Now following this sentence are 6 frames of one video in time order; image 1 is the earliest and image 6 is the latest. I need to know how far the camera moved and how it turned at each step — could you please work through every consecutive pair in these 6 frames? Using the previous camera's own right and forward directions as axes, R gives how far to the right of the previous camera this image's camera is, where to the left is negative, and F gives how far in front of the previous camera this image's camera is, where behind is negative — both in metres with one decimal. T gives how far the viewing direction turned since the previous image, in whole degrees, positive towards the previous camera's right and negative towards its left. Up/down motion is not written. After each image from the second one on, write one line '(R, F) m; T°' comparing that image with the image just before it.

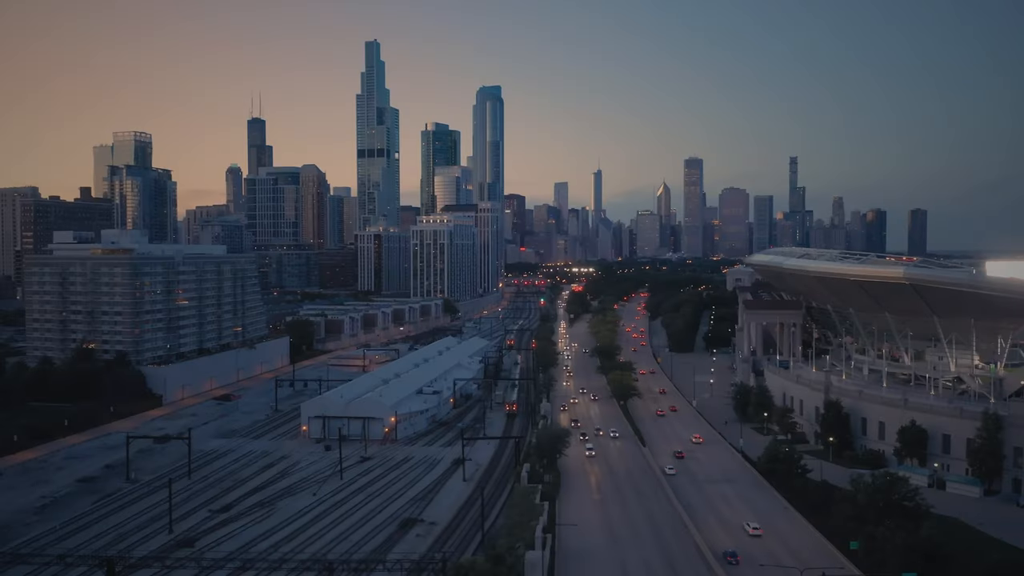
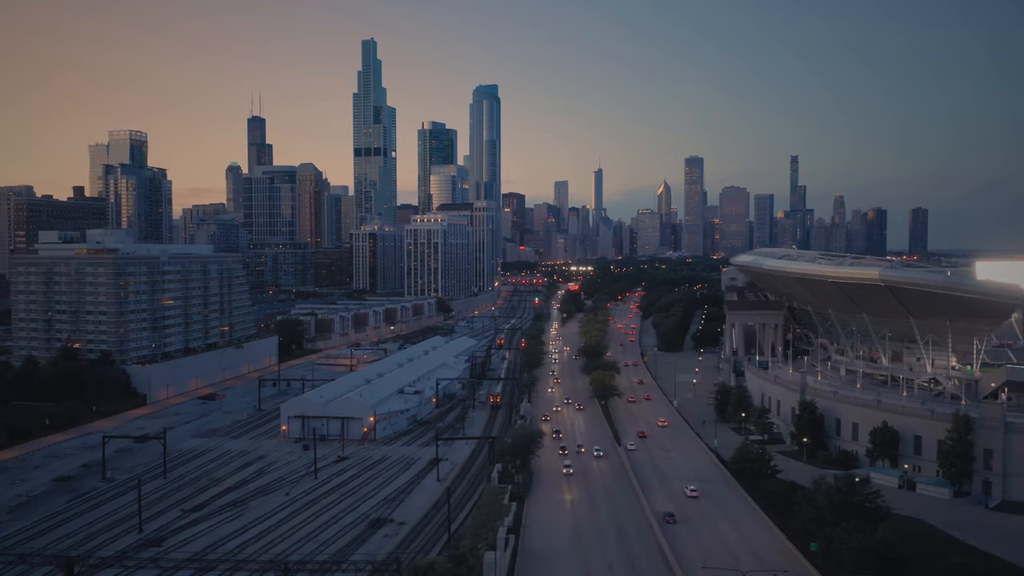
(+1.2, 0.0) m; 0°
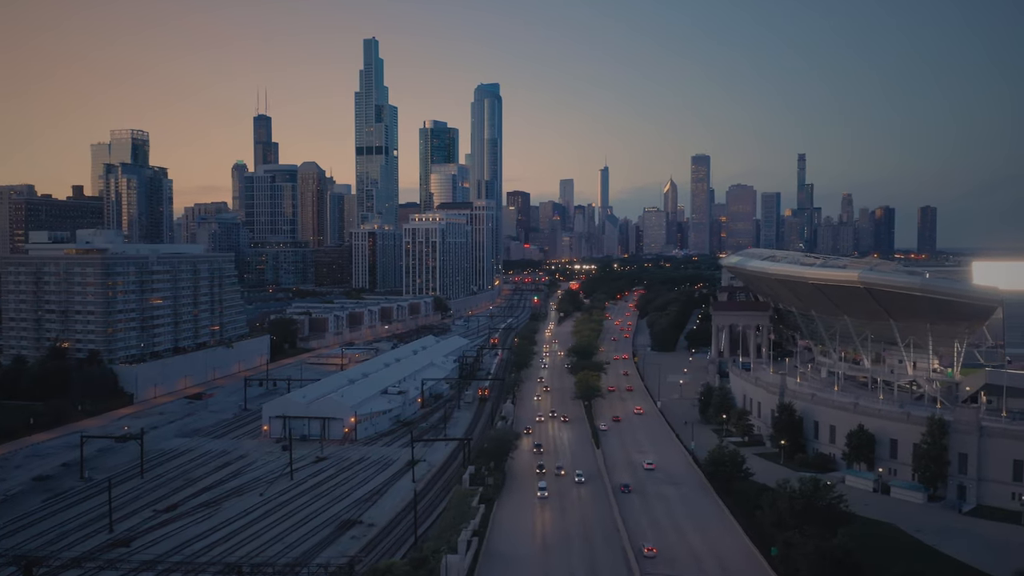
(+1.3, +0.1) m; 0°
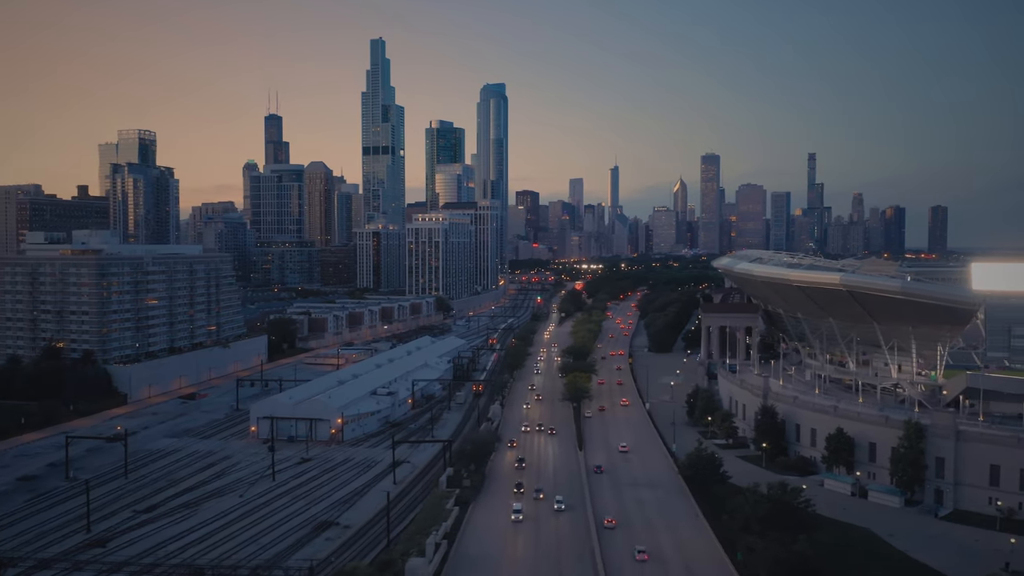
(+1.3, -0.1) m; -1°
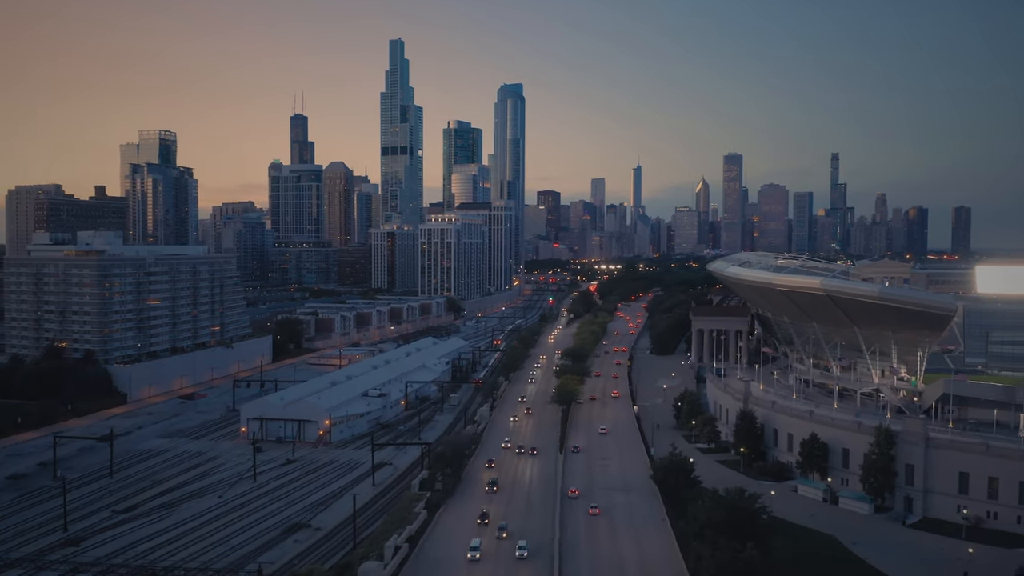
(+2.0, -0.3) m; -2°
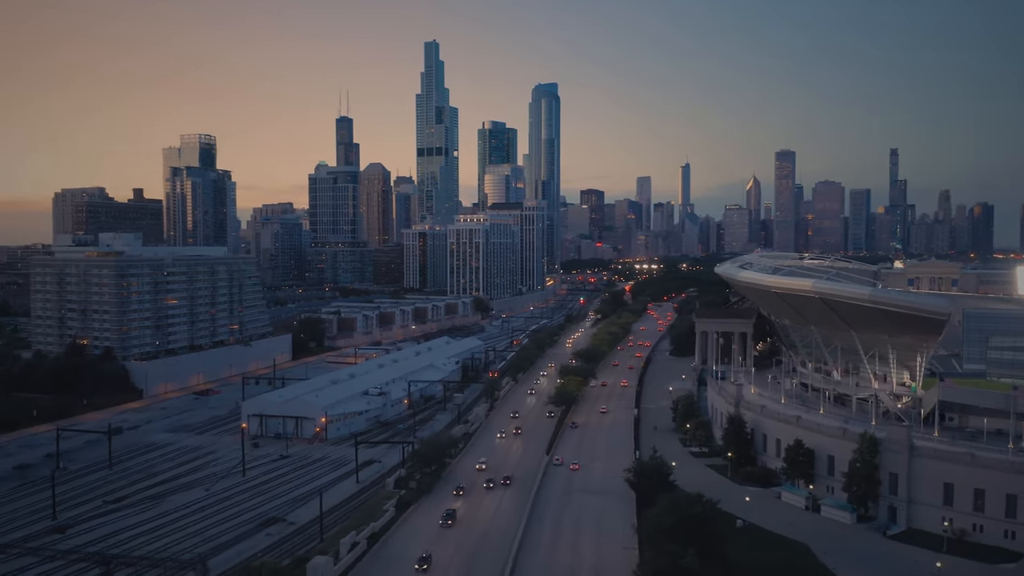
(+2.7, +0.3) m; -3°
